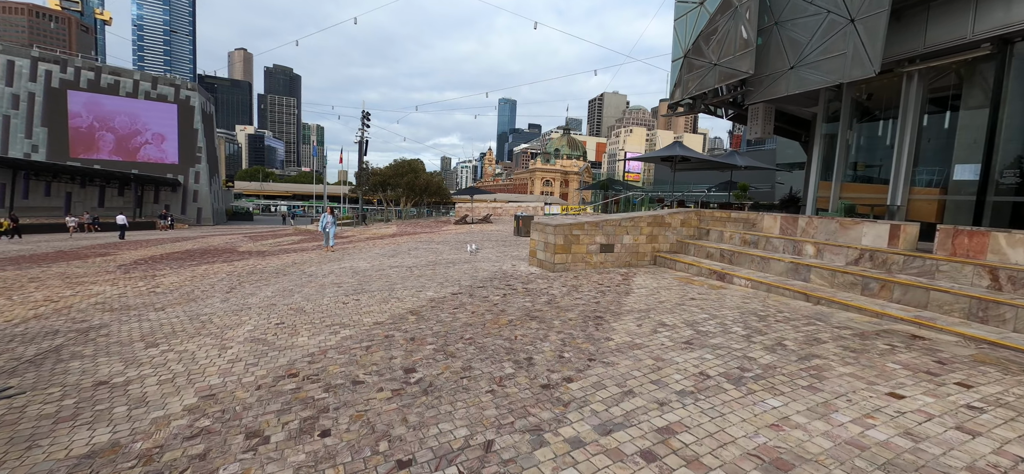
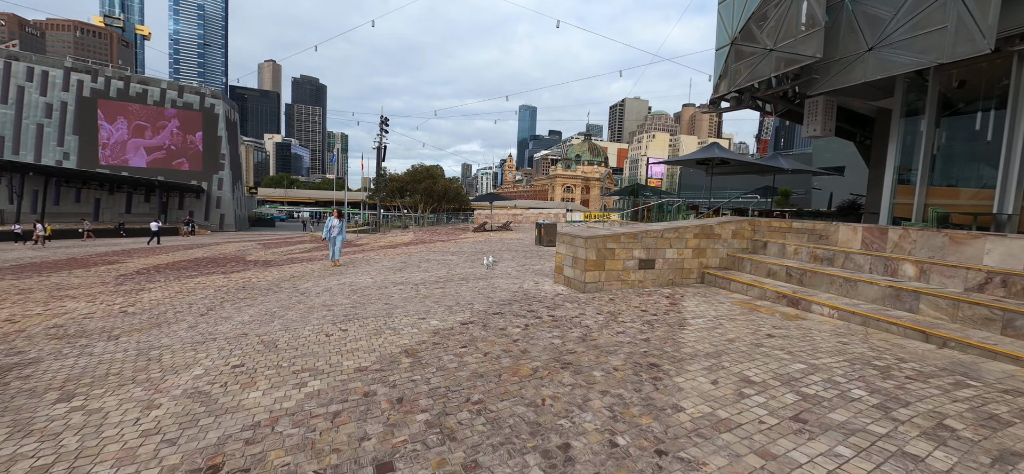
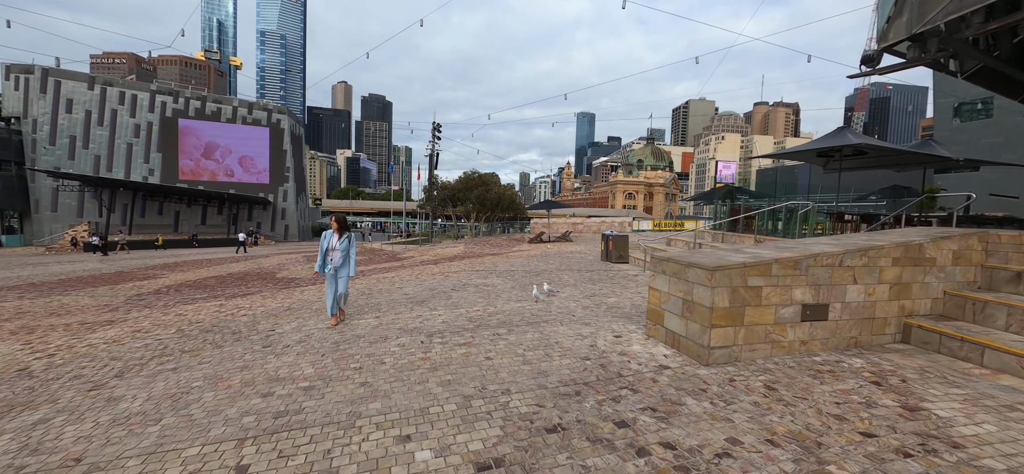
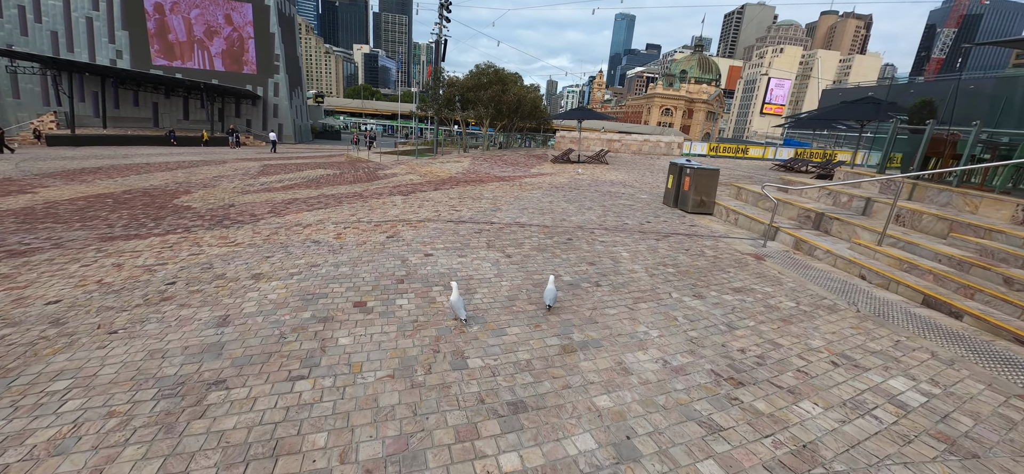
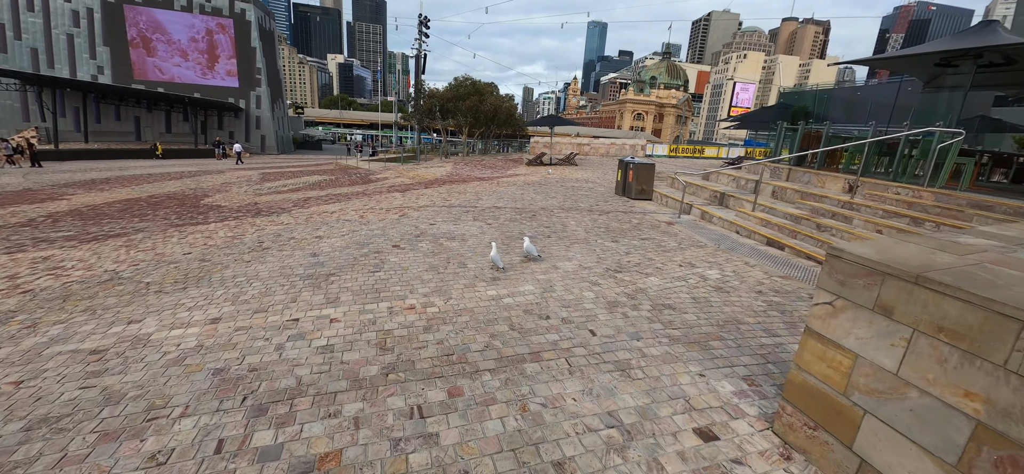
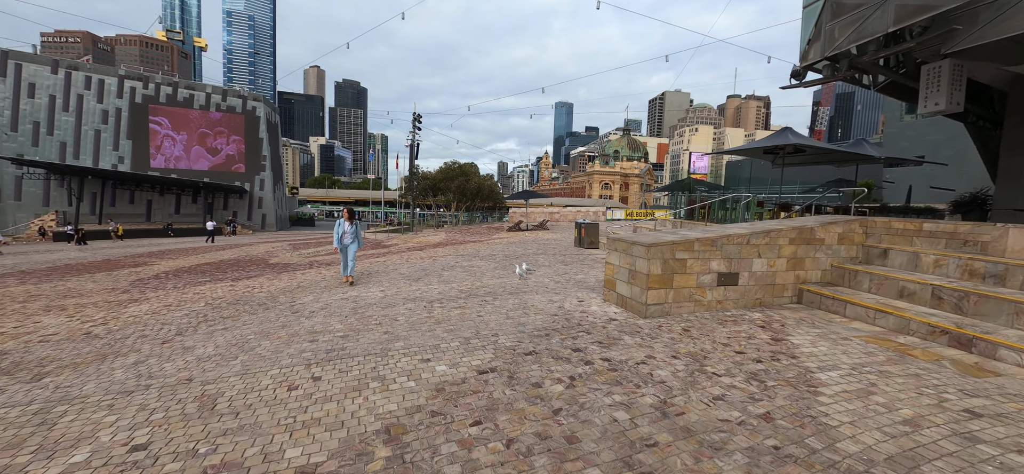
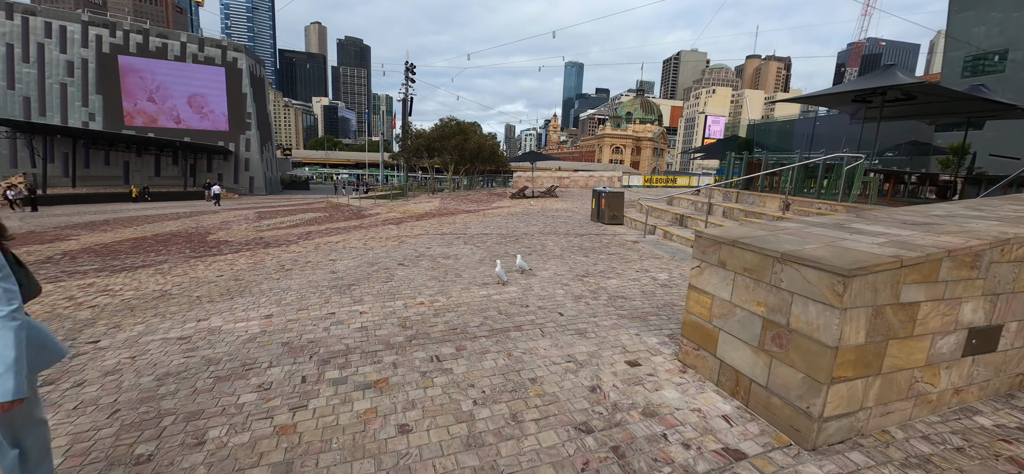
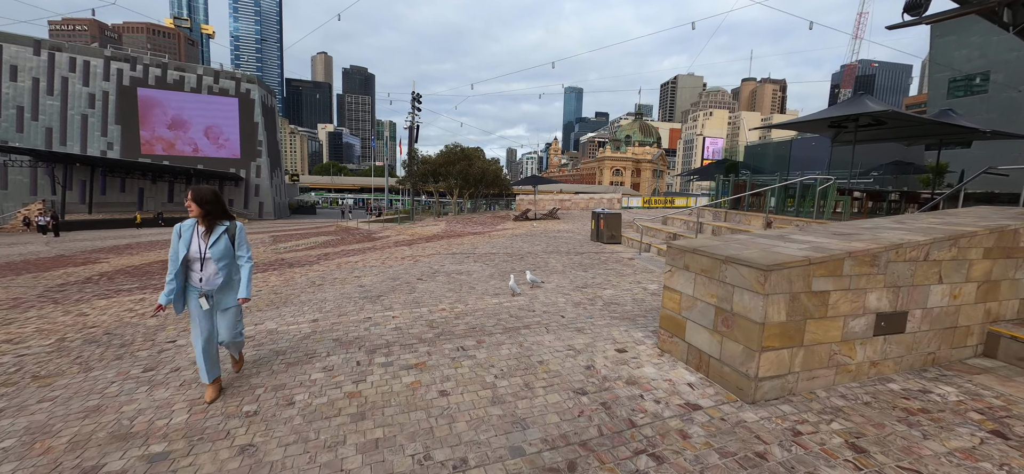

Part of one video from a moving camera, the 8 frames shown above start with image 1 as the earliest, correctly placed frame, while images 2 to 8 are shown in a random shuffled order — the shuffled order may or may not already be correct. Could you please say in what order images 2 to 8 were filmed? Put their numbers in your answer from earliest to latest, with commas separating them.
2, 6, 3, 8, 7, 5, 4
